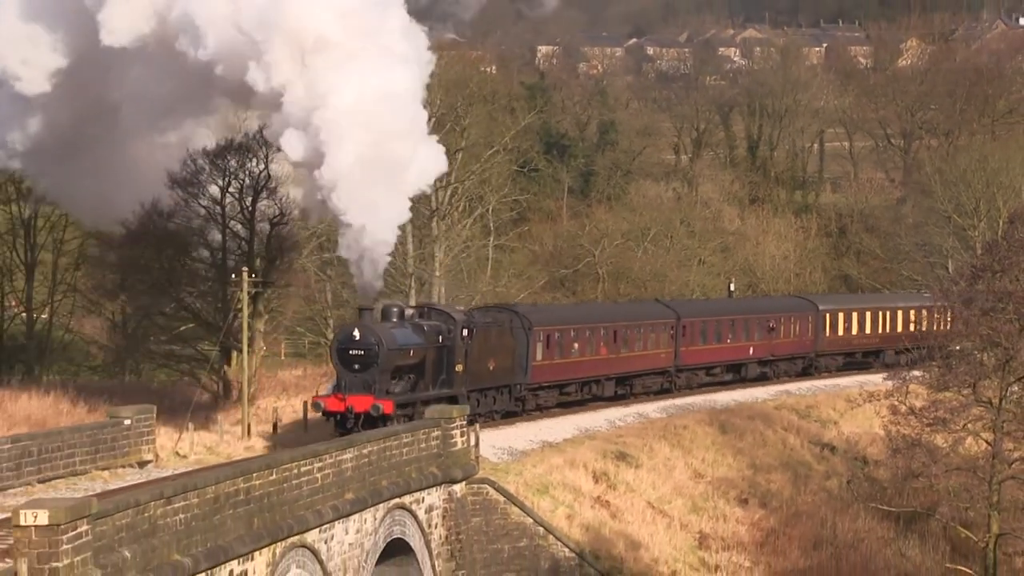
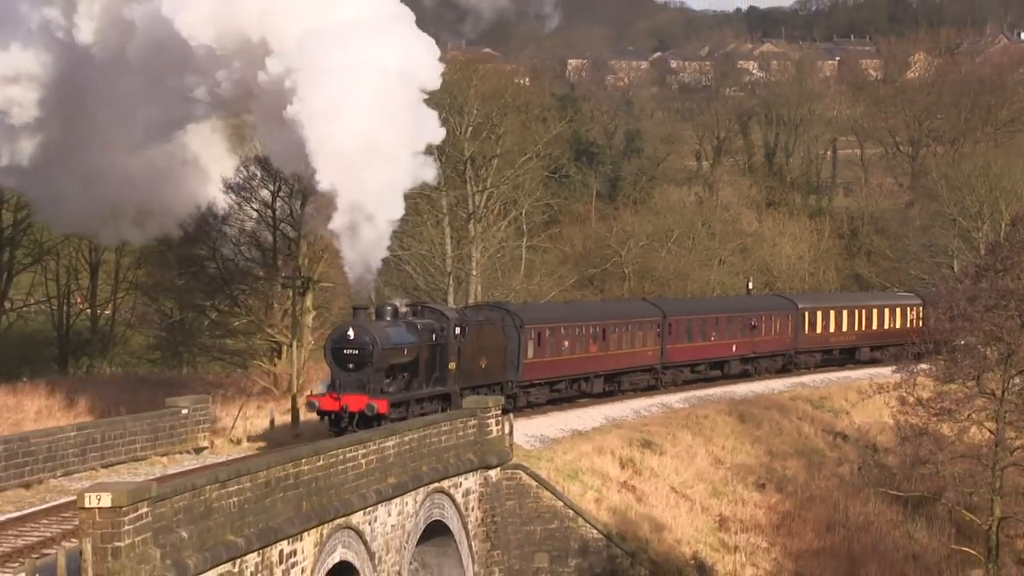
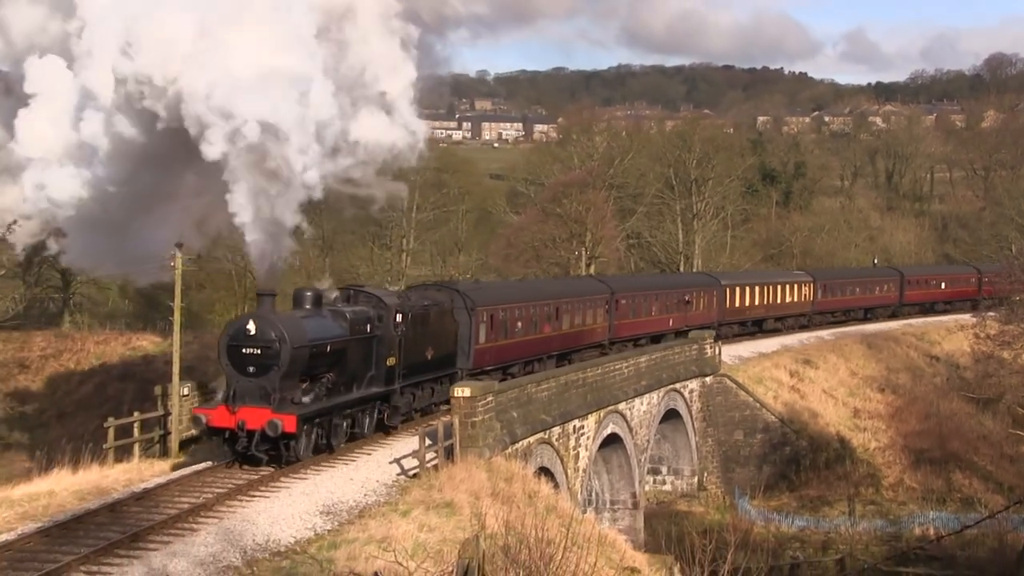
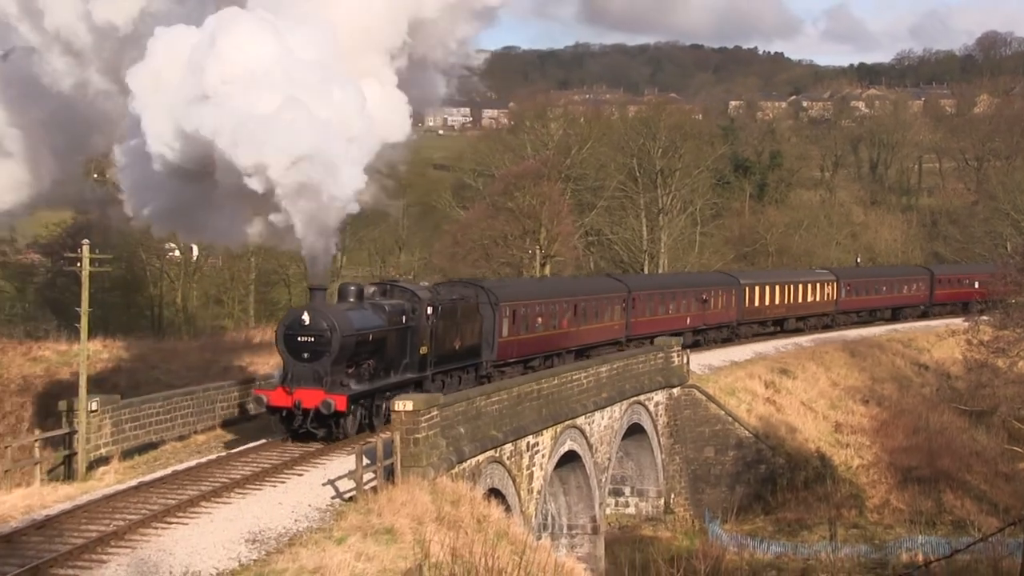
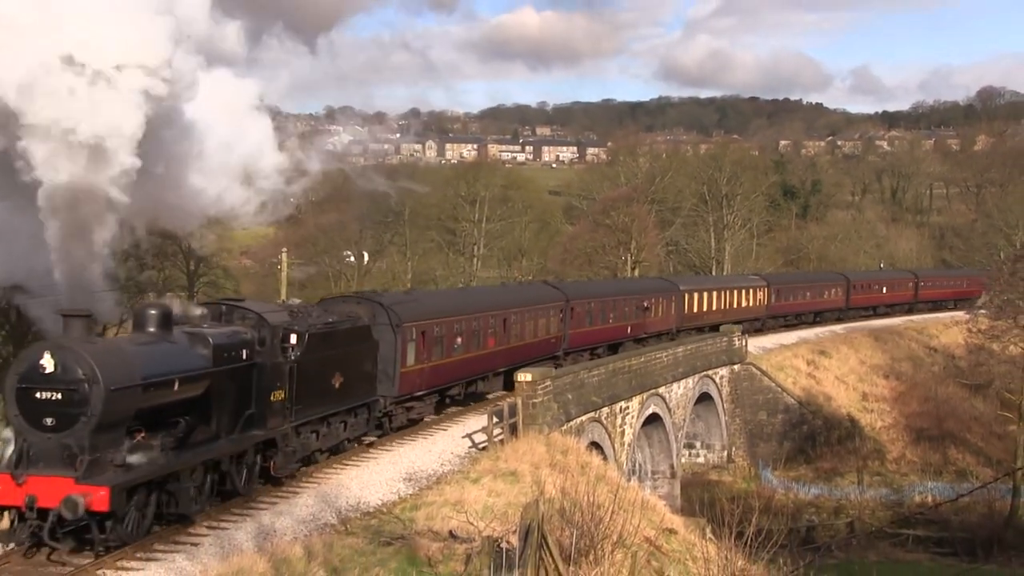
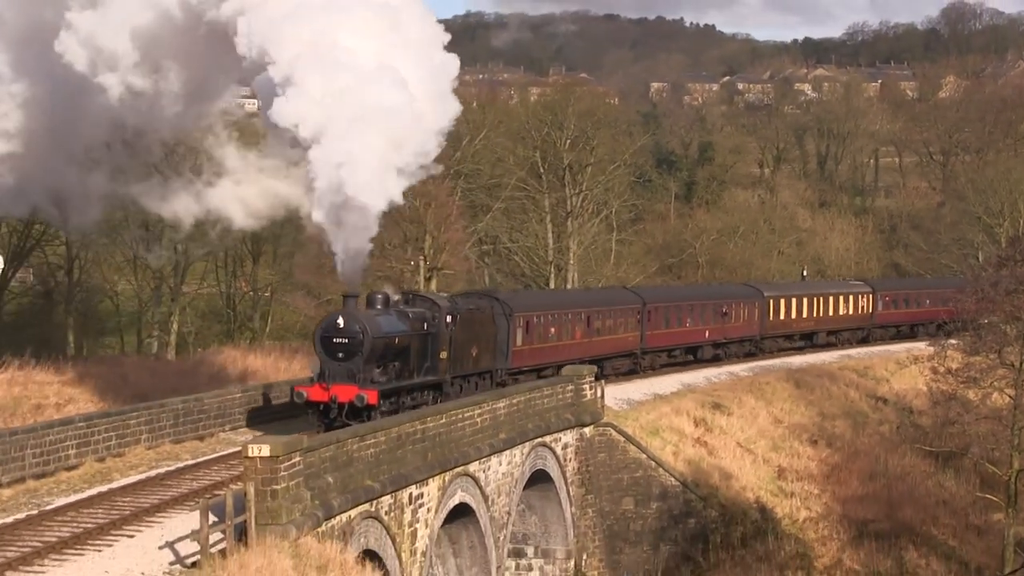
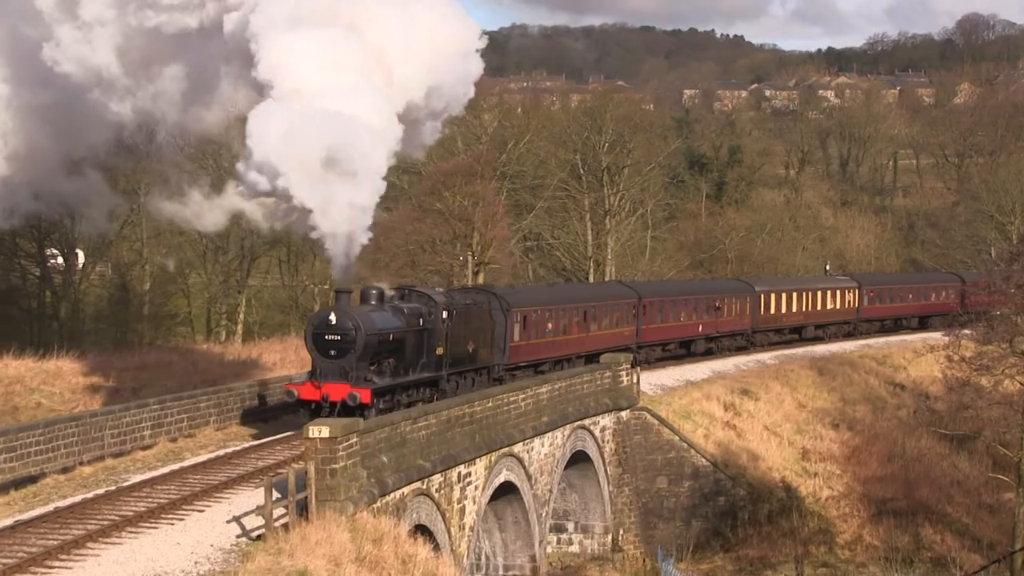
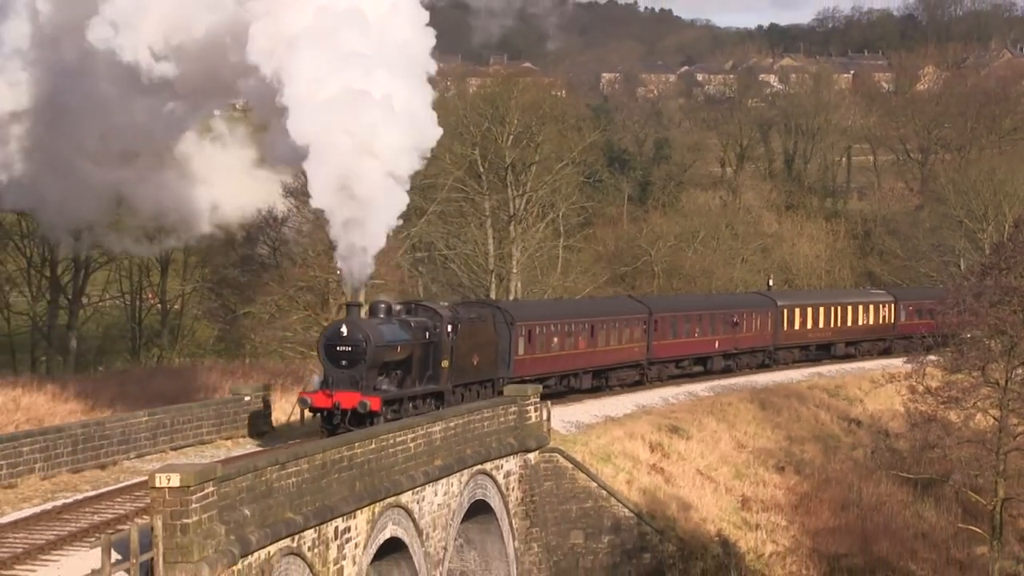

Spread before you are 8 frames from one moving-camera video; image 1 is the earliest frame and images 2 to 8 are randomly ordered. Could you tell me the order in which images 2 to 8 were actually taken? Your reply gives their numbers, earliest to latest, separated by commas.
2, 8, 6, 7, 4, 3, 5
